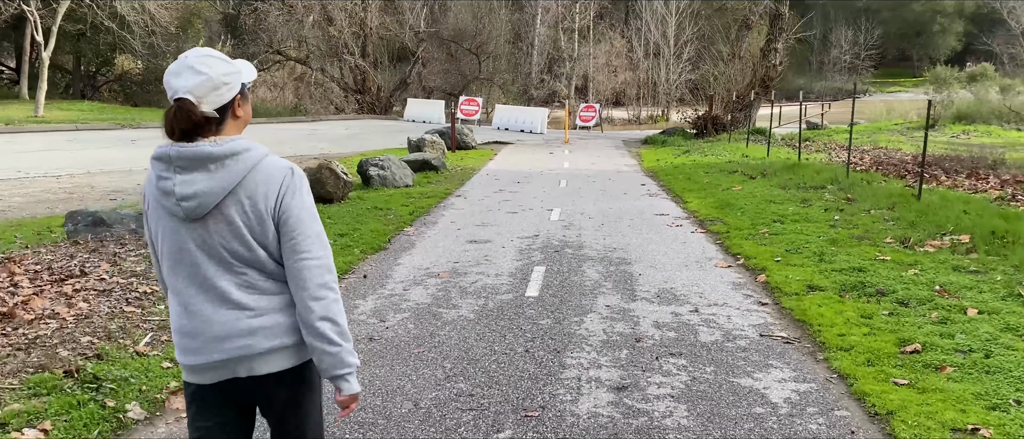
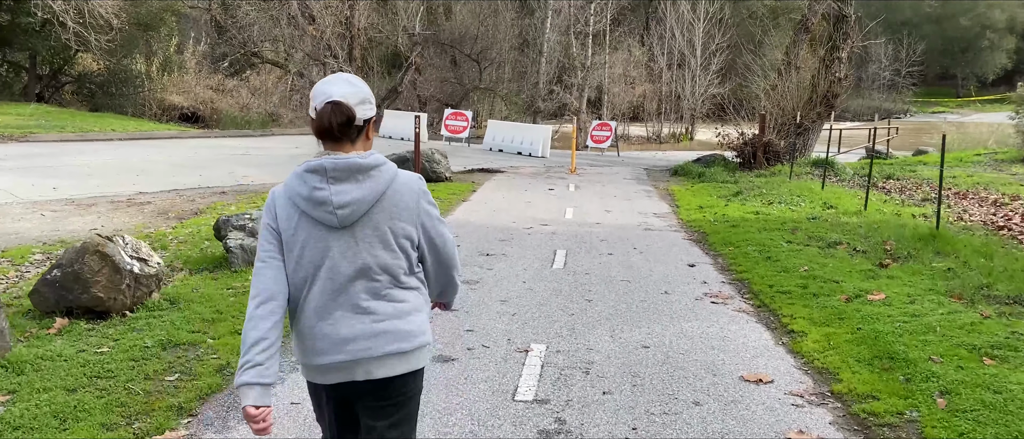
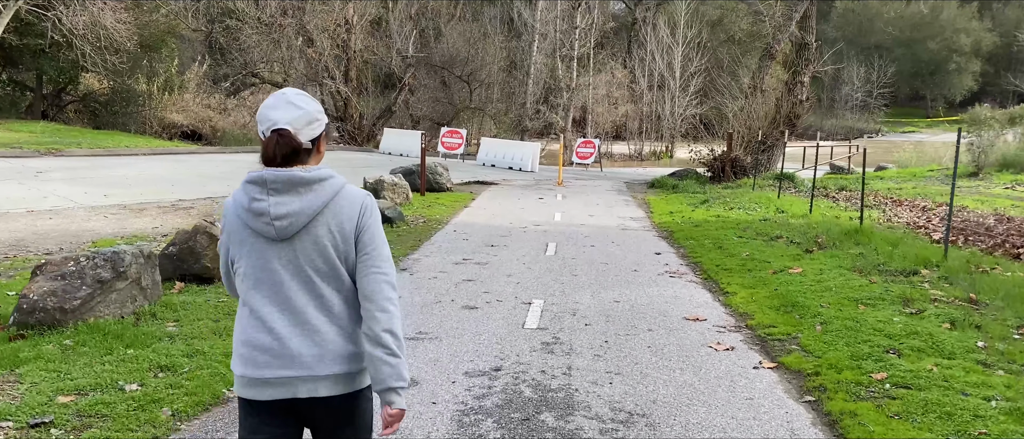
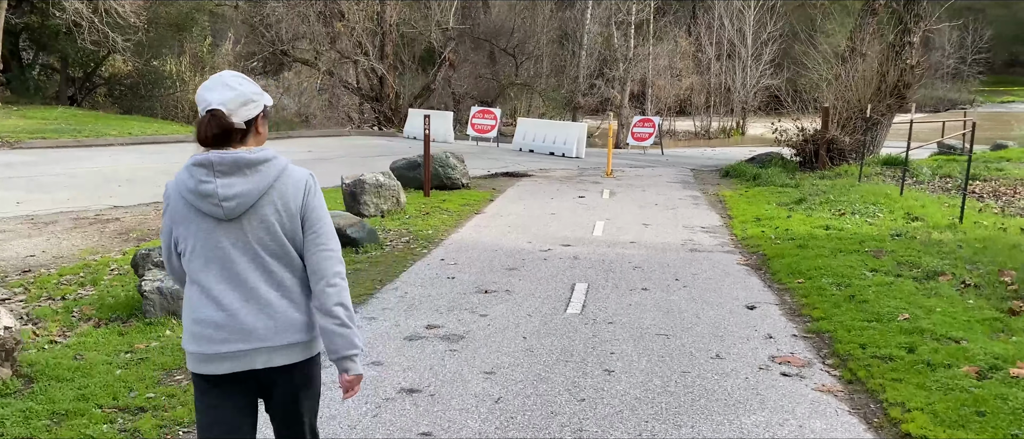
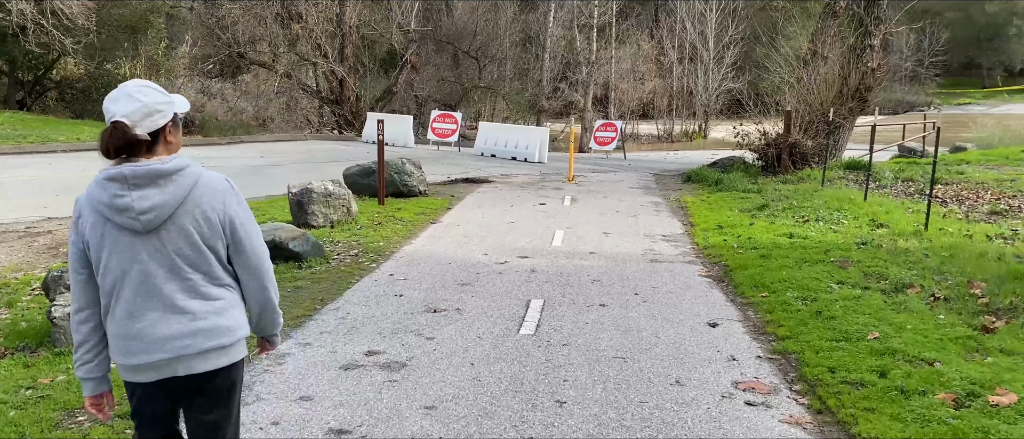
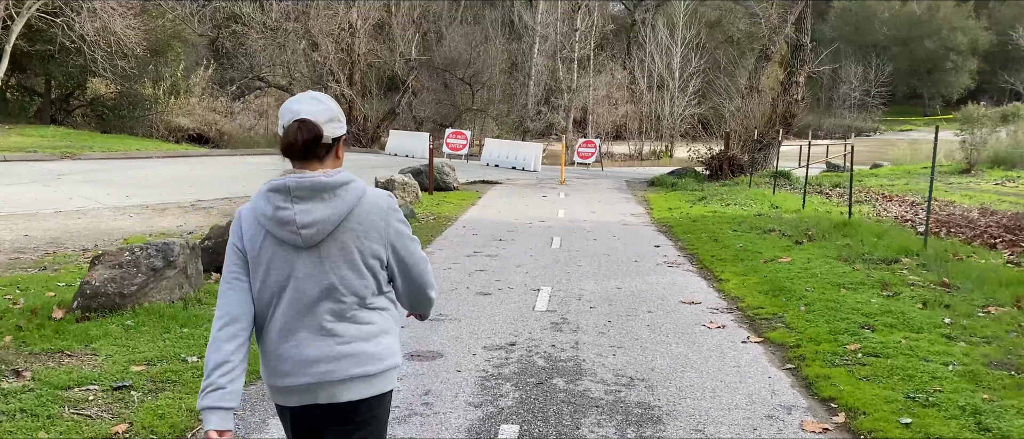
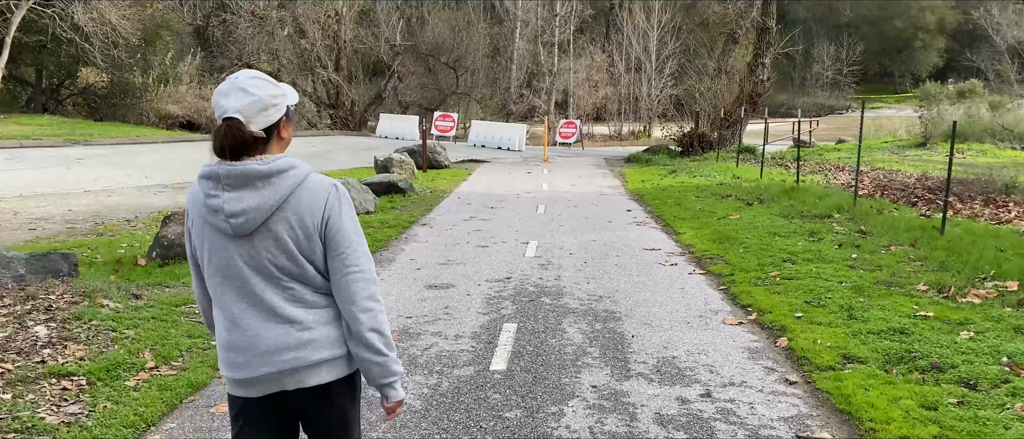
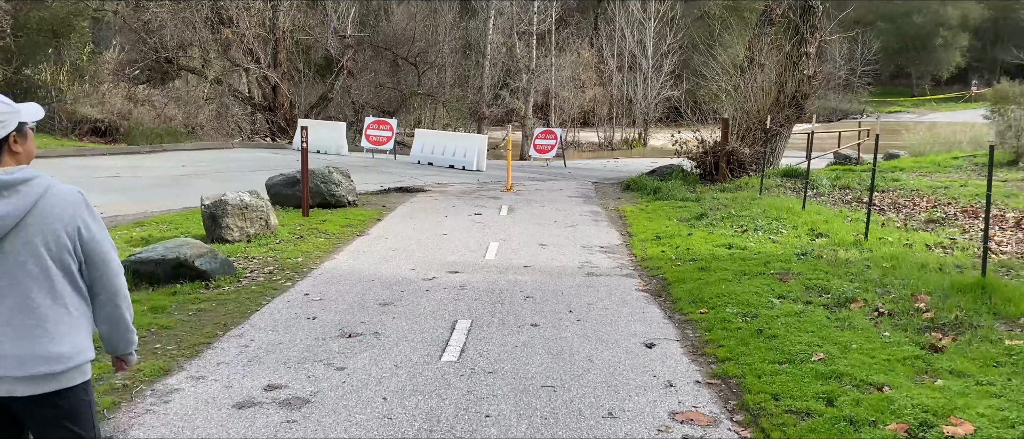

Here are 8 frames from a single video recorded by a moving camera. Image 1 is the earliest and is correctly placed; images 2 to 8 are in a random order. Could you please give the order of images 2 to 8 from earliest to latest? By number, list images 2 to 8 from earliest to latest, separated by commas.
7, 6, 3, 2, 4, 5, 8
